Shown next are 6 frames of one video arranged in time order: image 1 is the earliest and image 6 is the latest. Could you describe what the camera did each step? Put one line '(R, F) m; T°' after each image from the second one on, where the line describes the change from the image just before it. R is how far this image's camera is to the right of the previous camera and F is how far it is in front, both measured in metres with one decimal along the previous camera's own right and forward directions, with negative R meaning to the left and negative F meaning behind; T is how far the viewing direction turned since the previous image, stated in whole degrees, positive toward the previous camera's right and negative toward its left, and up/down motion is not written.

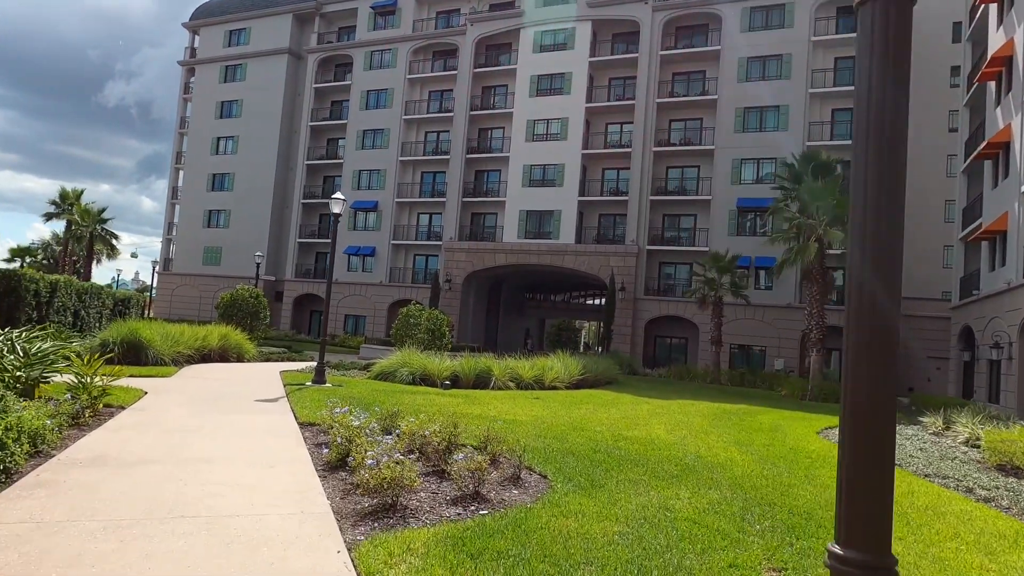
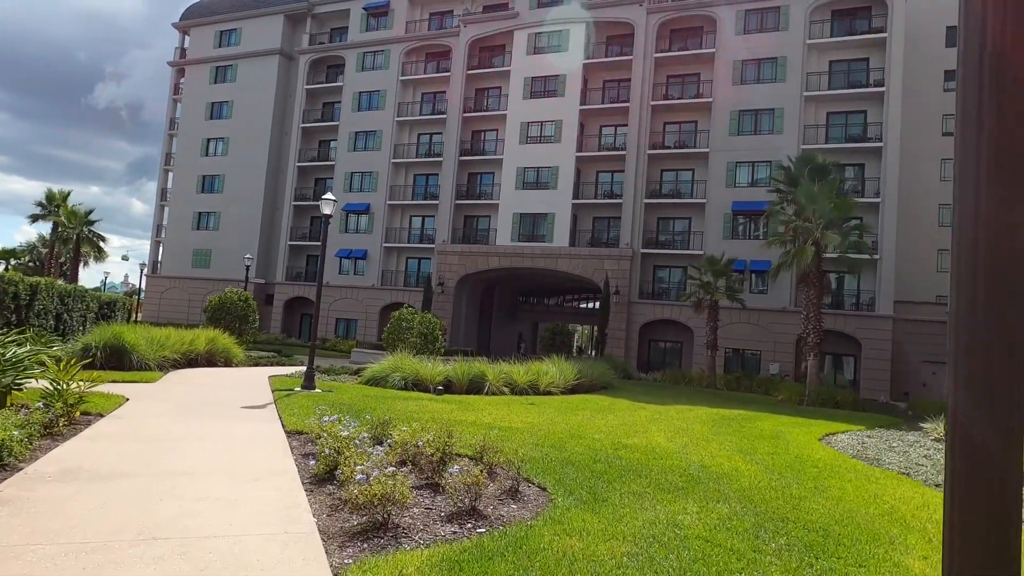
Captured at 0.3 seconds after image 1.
(-0.1, +0.3) m; +1°
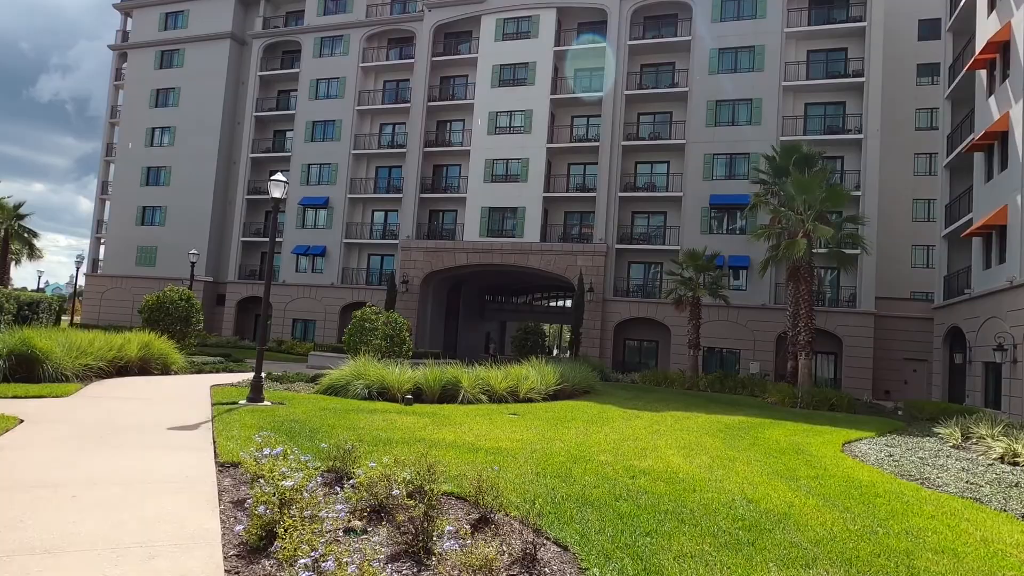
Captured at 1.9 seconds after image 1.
(-0.3, +1.8) m; +3°
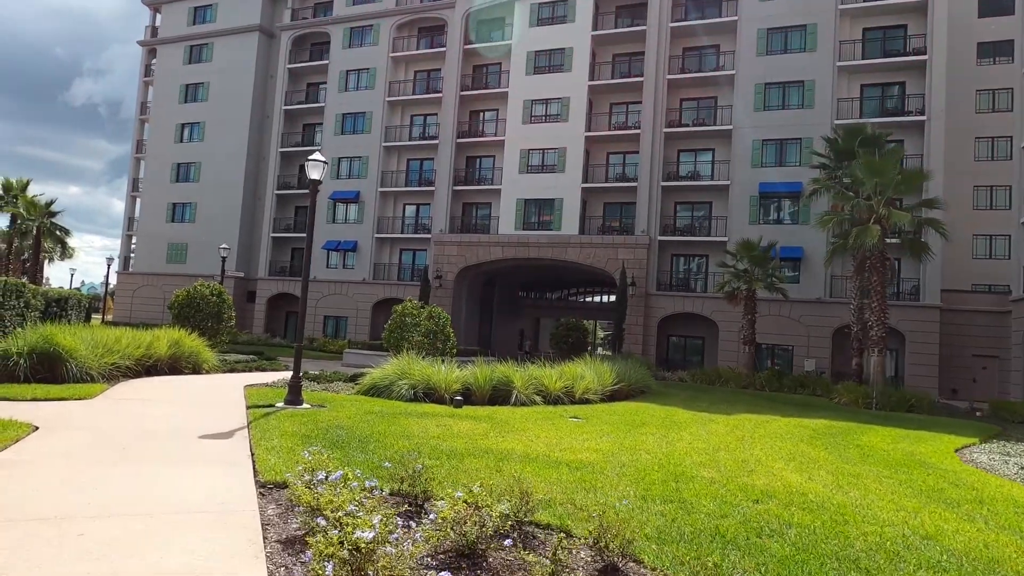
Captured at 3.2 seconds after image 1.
(-0.7, +1.3) m; -2°
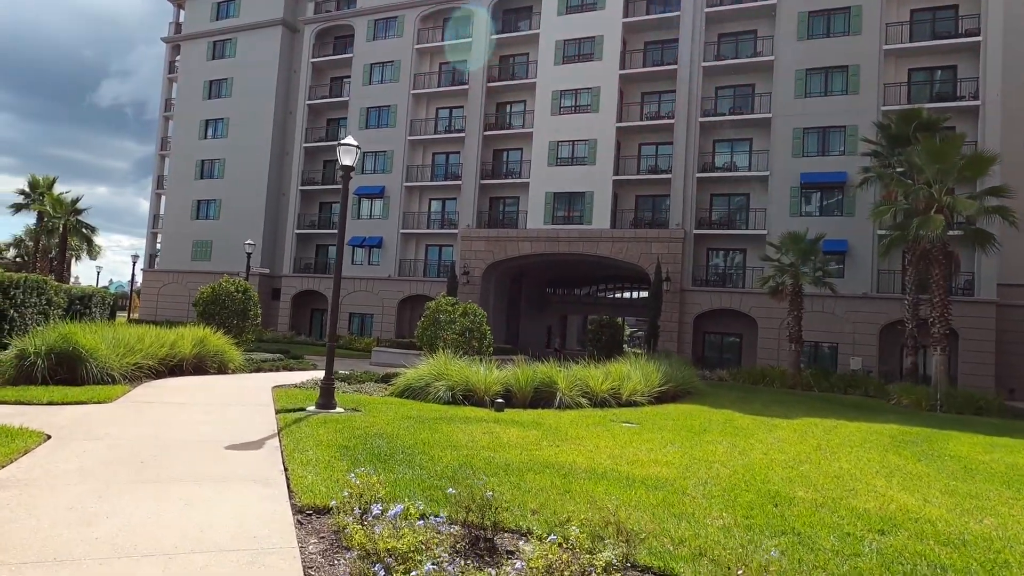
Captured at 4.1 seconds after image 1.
(-0.5, +0.9) m; -2°
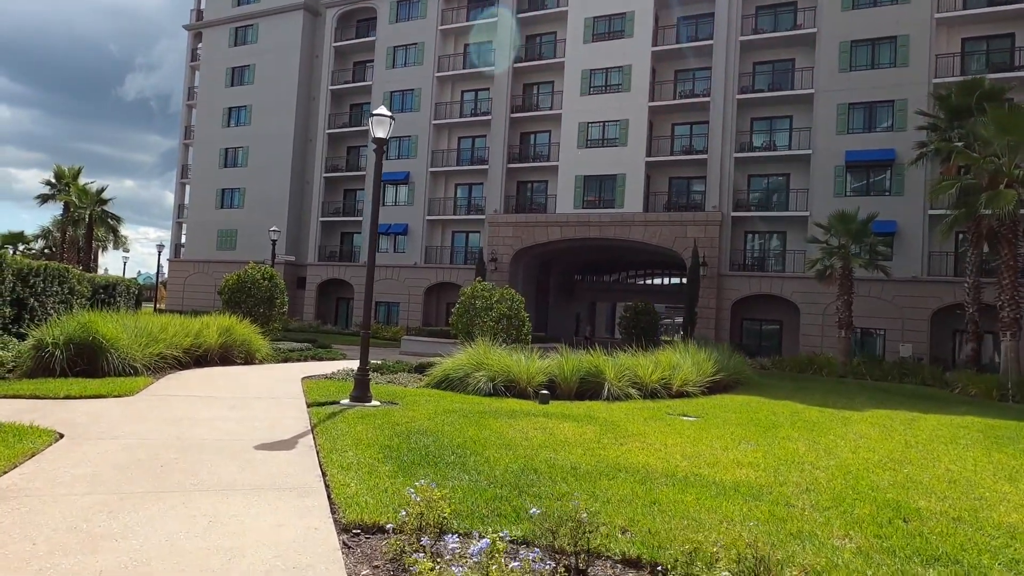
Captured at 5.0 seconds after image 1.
(-0.4, +0.9) m; -2°
